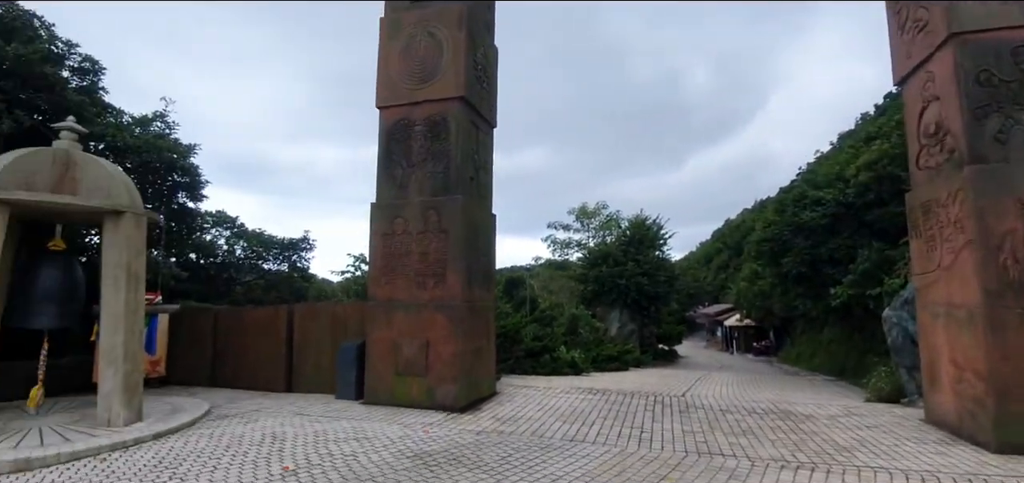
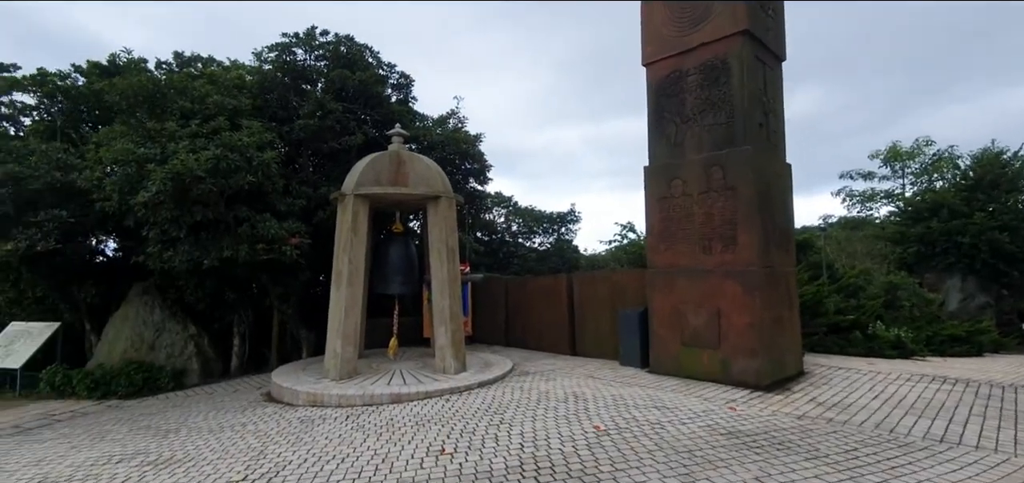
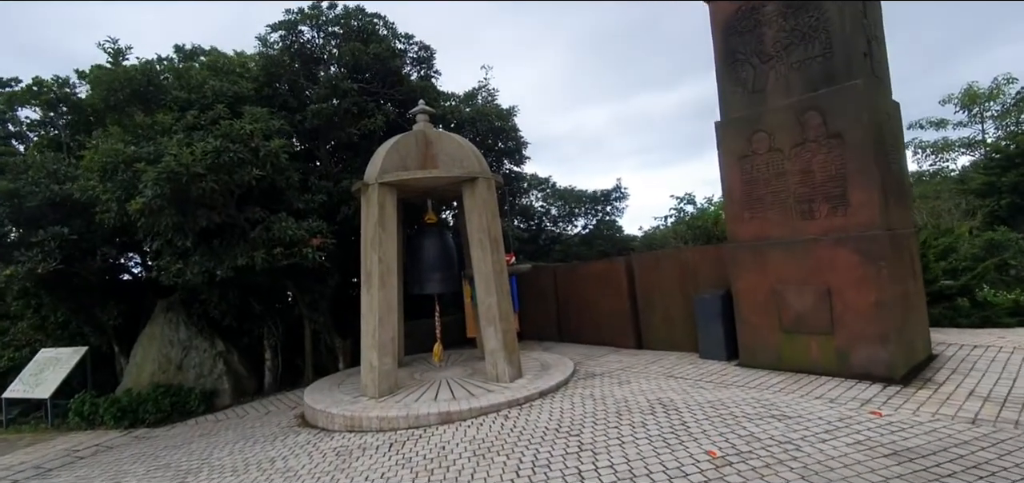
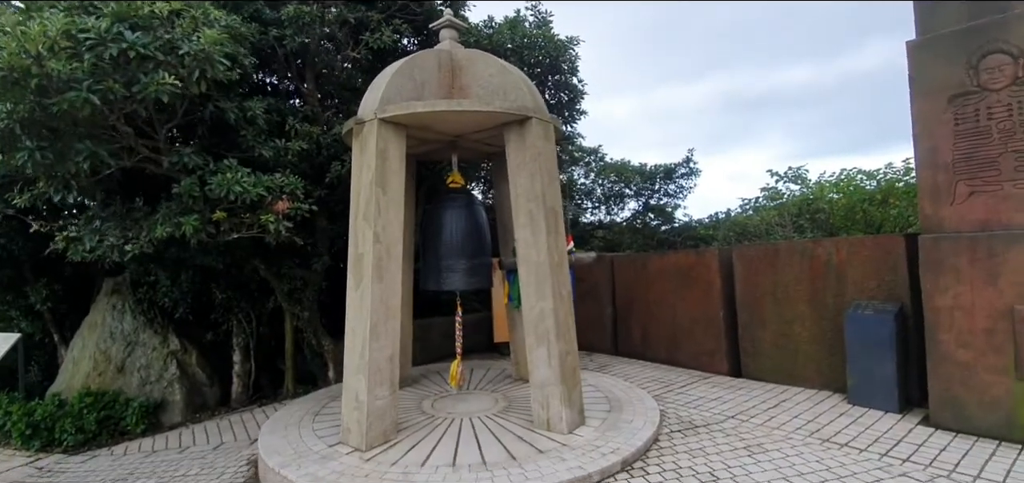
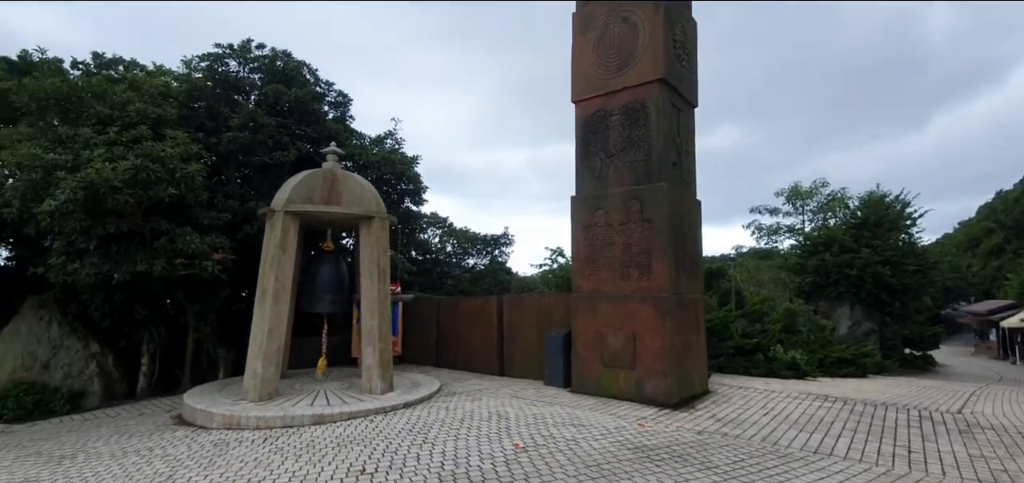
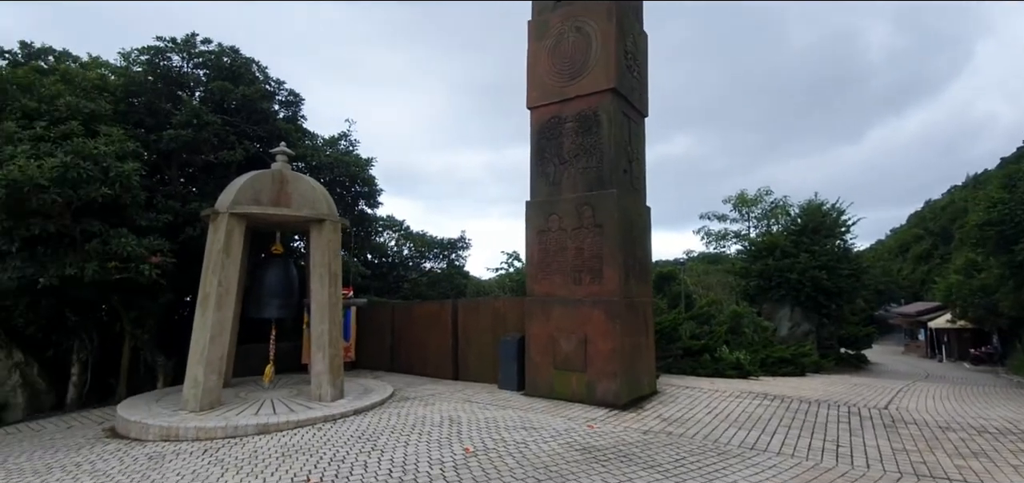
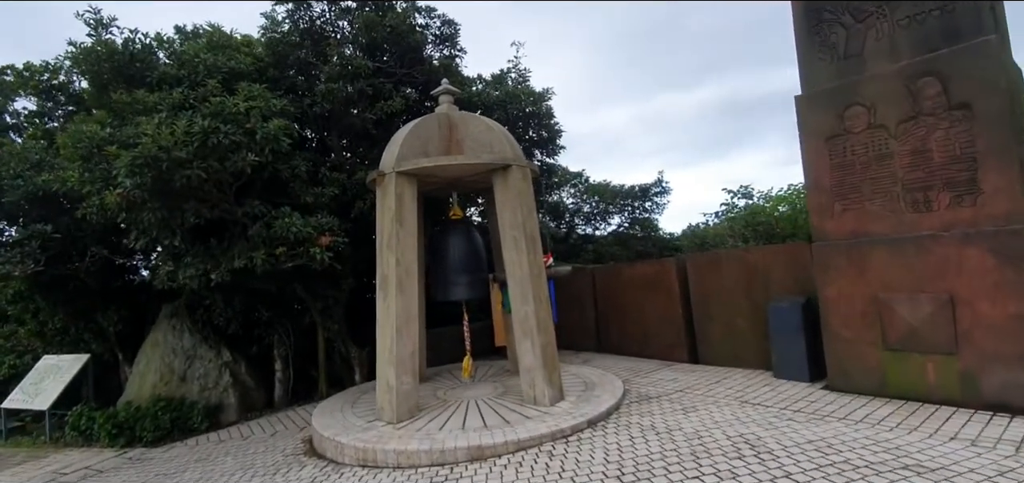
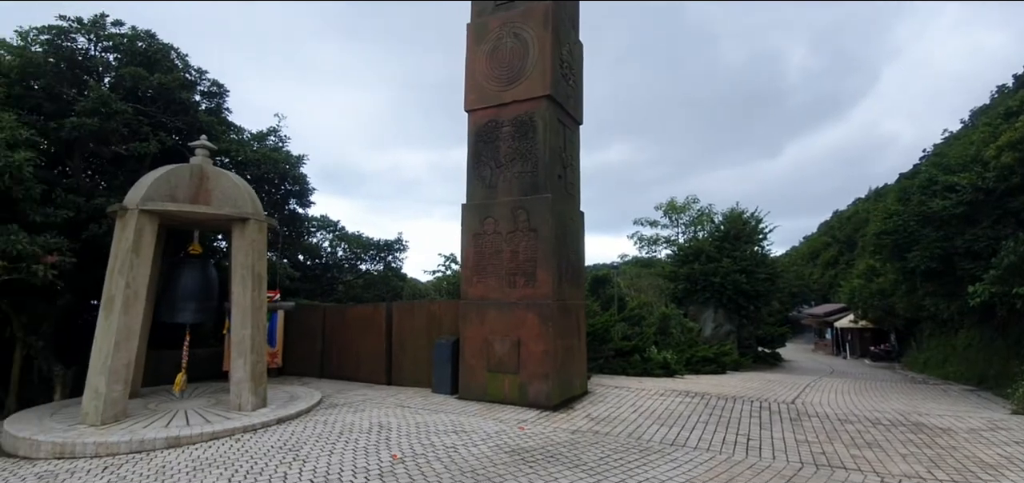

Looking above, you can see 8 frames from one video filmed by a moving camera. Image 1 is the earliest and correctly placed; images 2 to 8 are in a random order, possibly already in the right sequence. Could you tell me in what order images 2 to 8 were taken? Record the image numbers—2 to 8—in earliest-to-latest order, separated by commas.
8, 6, 5, 2, 3, 7, 4
